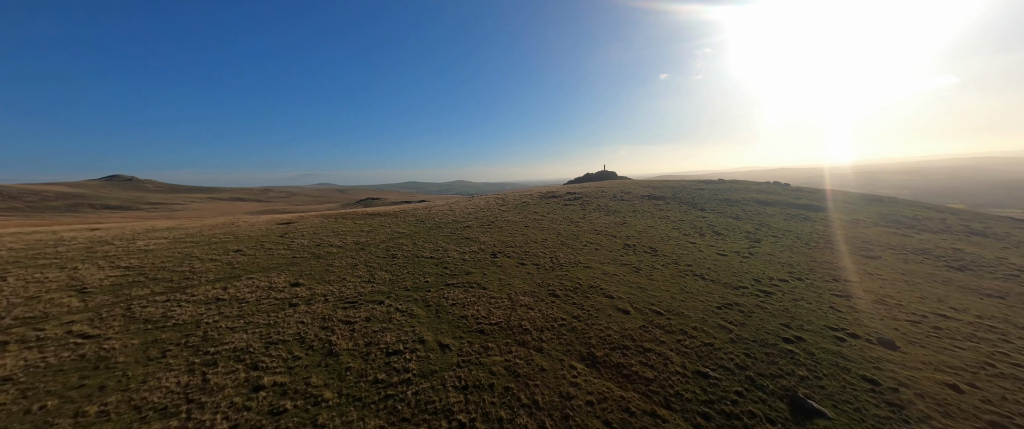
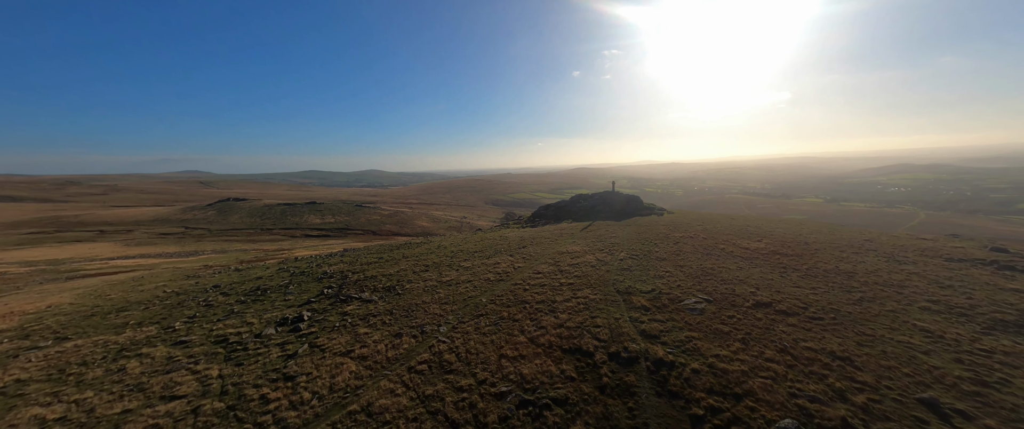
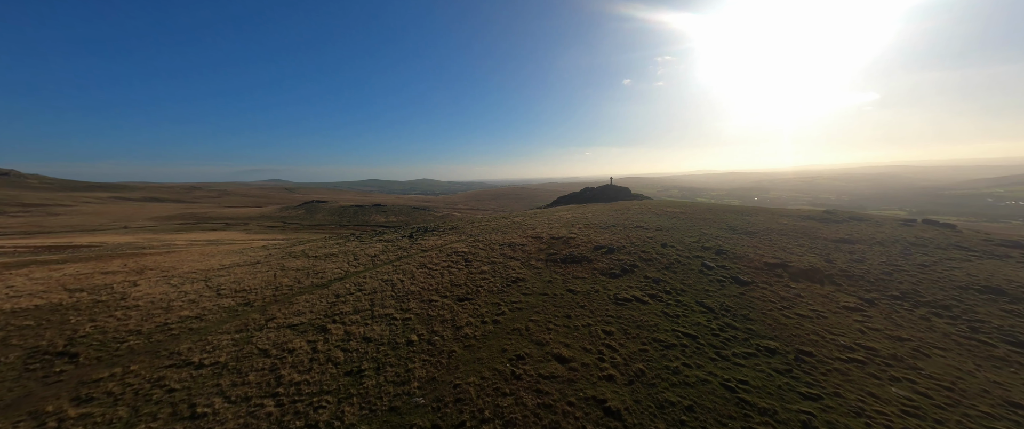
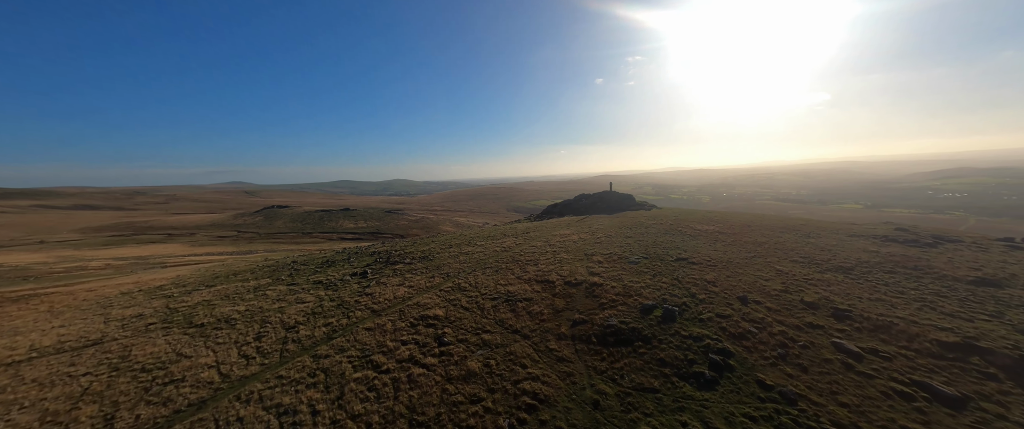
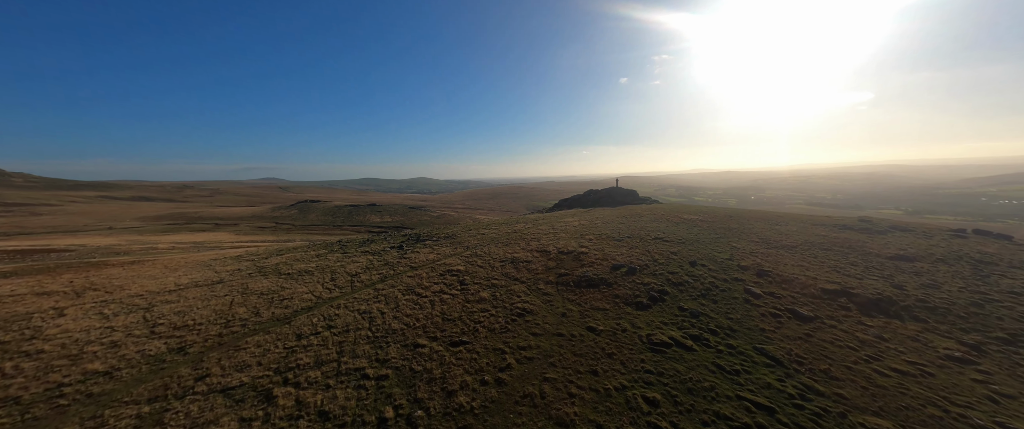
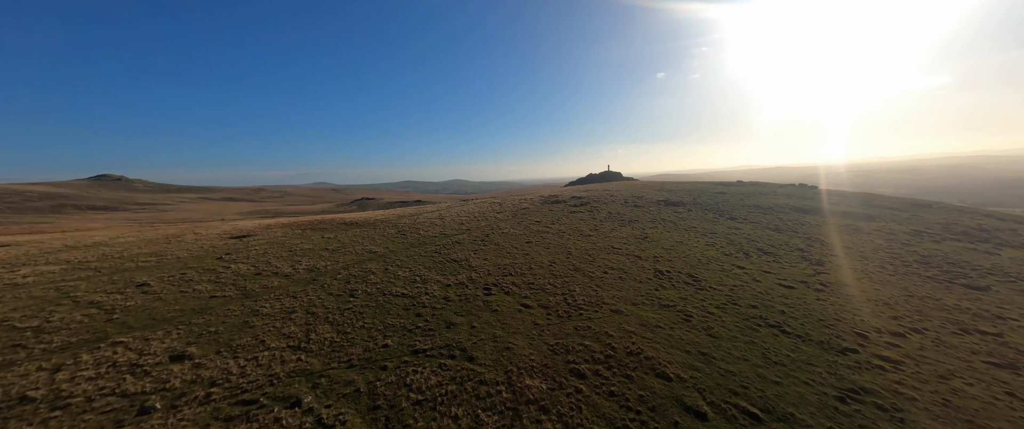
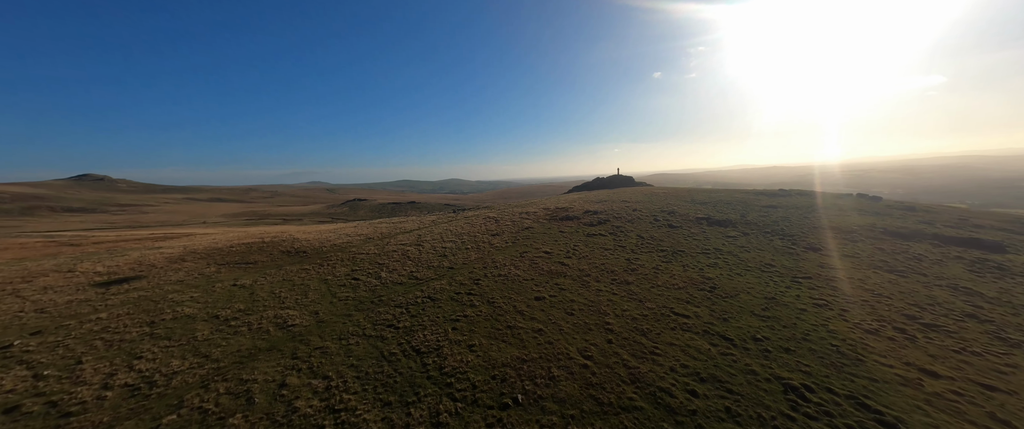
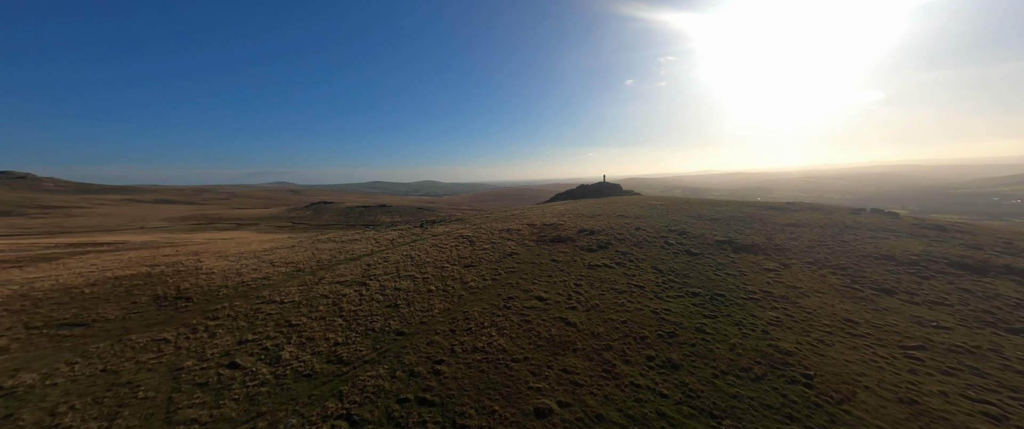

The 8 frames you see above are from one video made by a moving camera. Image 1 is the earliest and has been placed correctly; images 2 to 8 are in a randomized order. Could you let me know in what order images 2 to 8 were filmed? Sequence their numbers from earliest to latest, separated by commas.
6, 7, 8, 3, 5, 4, 2
